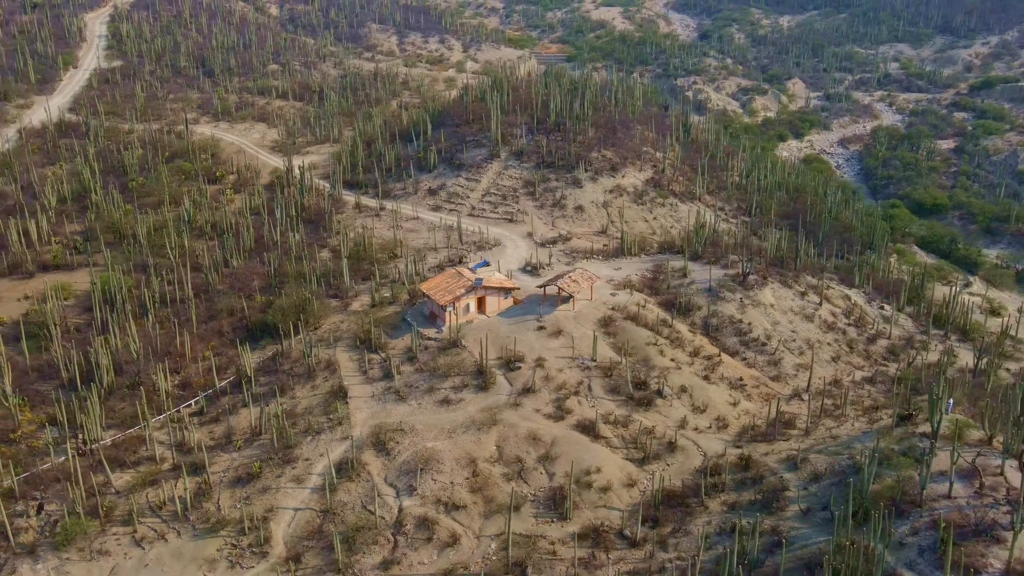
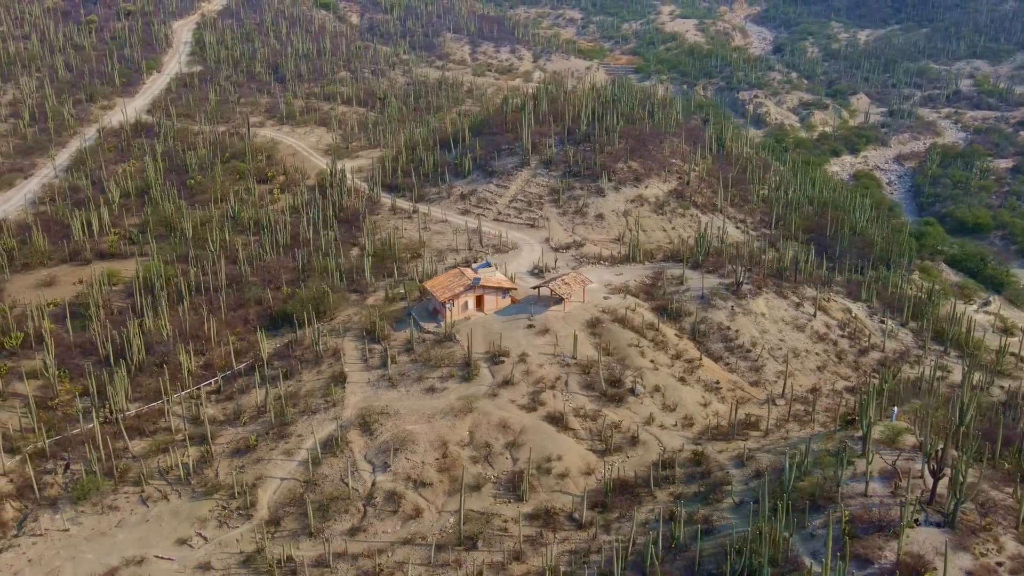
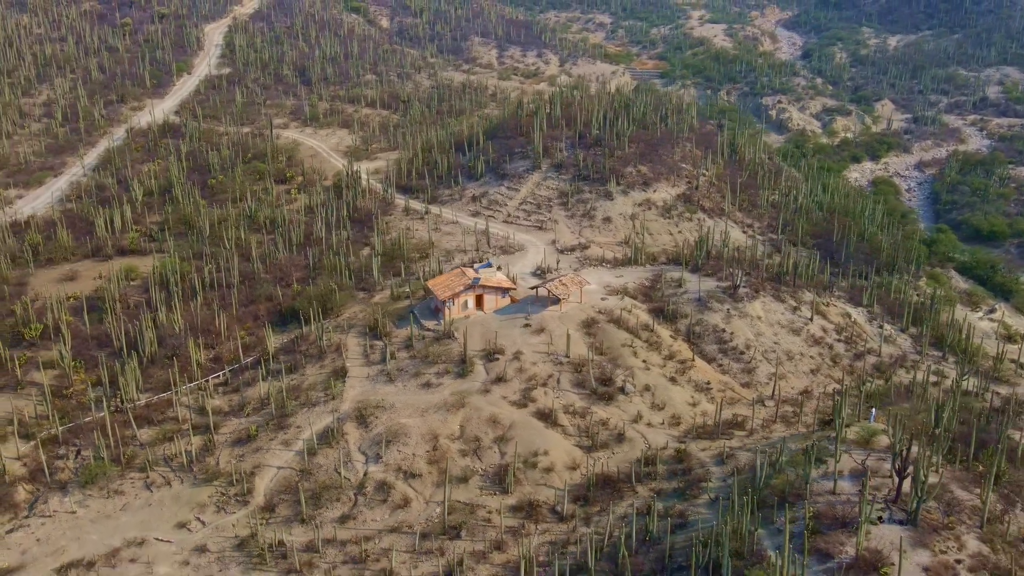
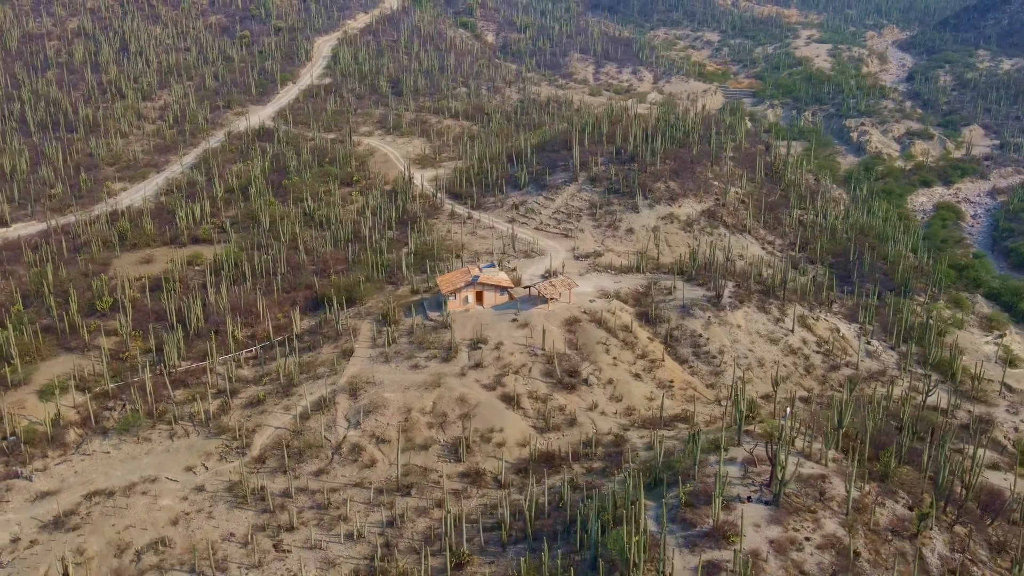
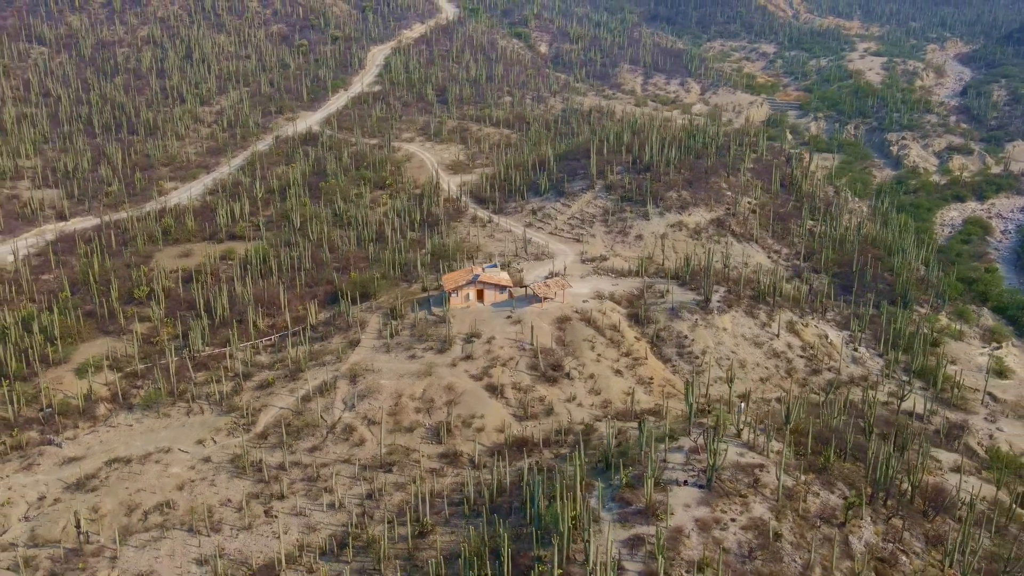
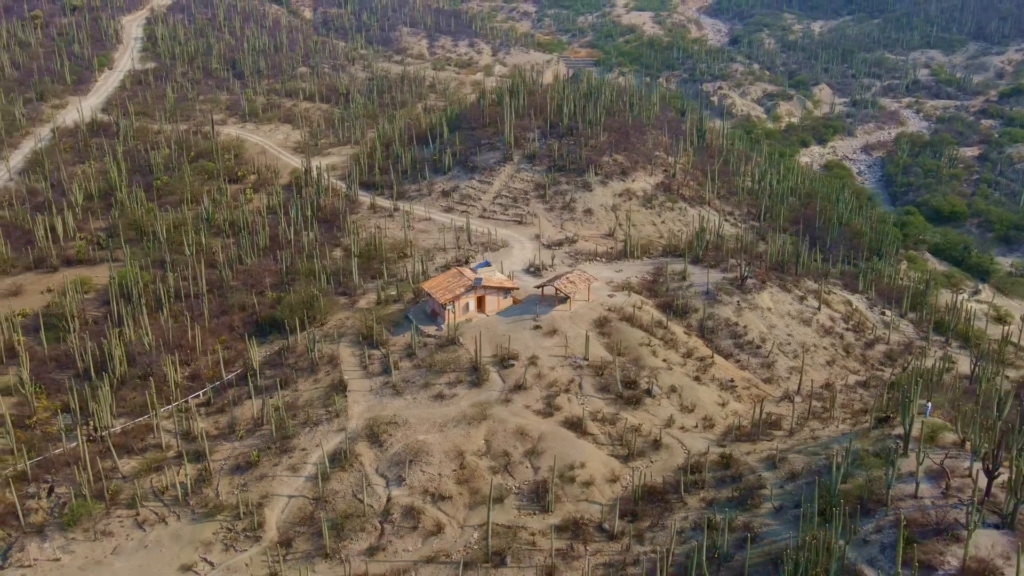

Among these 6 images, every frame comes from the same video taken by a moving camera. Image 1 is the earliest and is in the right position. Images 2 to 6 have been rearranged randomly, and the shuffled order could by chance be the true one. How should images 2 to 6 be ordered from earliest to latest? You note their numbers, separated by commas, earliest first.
6, 2, 3, 4, 5
